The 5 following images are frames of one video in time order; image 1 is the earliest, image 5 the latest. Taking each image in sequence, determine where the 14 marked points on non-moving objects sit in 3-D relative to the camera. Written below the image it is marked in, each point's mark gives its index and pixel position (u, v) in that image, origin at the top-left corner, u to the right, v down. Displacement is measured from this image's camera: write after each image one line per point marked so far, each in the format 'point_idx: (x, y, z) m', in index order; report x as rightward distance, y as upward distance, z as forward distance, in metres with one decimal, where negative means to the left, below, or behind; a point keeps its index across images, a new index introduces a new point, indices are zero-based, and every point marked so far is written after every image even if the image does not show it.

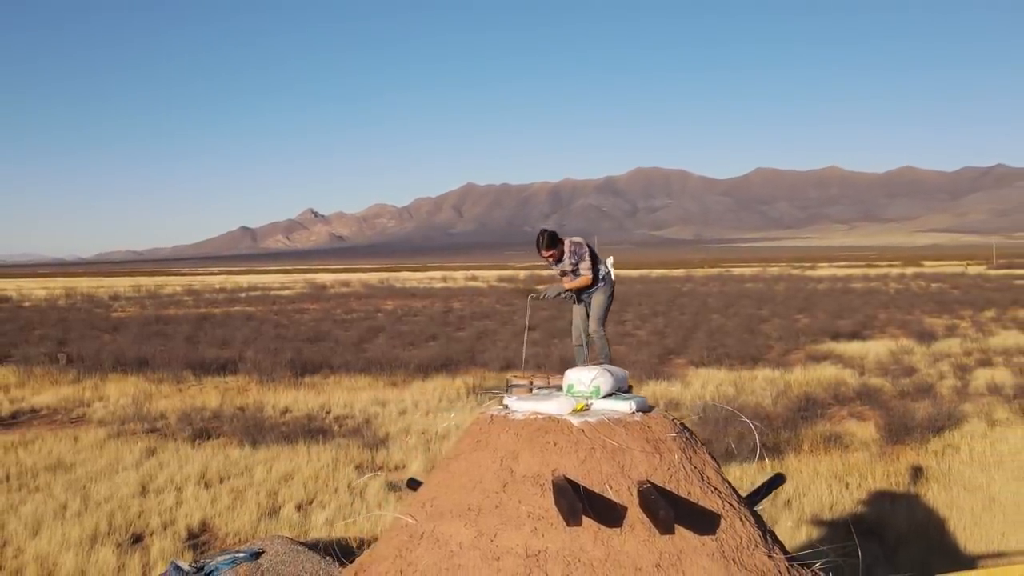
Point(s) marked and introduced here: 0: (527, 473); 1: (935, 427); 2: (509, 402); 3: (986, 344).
0: (+0.1, -1.2, +5.6) m
1: (+6.2, -2.0, +12.2) m
2: (0.0, -0.8, +6.1) m
3: (+11.4, -1.3, +19.3) m
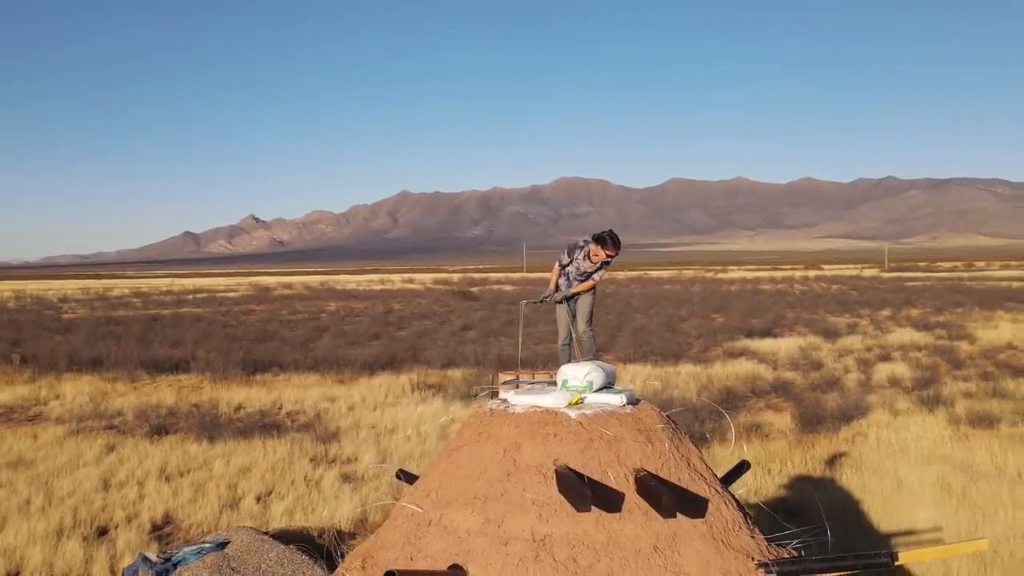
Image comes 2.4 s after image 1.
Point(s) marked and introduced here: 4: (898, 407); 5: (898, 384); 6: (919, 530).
0: (+0.1, -1.3, +6.0) m
1: (+5.3, -2.0, +13.4) m
2: (0.0, -0.8, +6.5) m
3: (+9.5, -1.3, +21.1) m
4: (+6.4, -2.0, +13.8) m
5: (+7.2, -1.8, +15.4) m
6: (+4.6, -2.8, +9.7) m
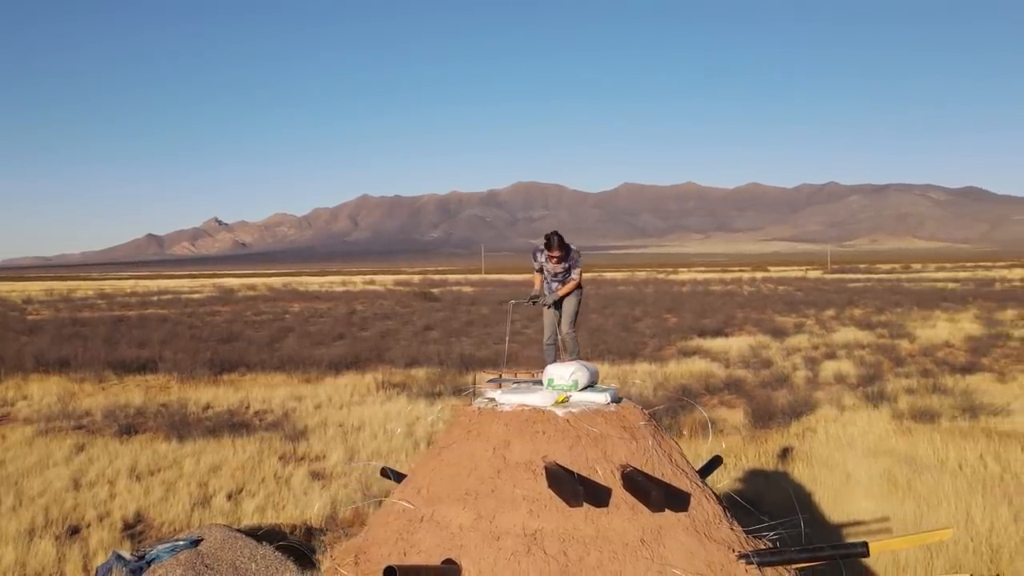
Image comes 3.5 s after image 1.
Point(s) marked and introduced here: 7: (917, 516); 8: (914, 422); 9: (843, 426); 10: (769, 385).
0: (+0.1, -1.3, +6.2) m
1: (+4.7, -2.1, +13.9) m
2: (-0.1, -0.9, +6.7) m
3: (+8.4, -1.3, +22.0) m
4: (+5.7, -2.0, +14.4) m
5: (+6.4, -1.8, +16.1) m
6: (+4.2, -2.8, +10.2) m
7: (+4.7, -2.7, +9.9) m
8: (+6.3, -2.1, +13.1) m
9: (+5.2, -2.2, +13.1) m
10: (+4.8, -1.8, +15.7) m
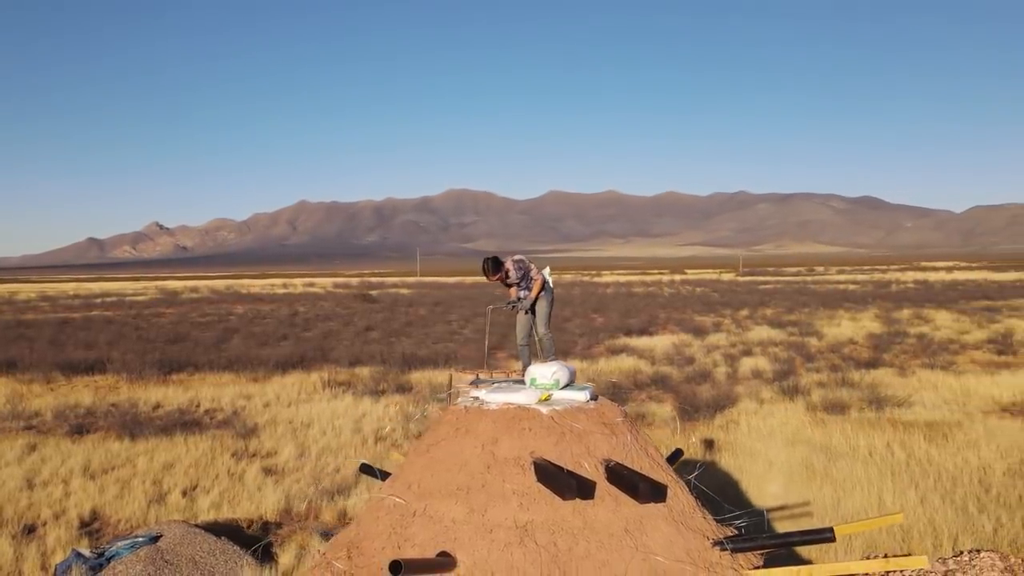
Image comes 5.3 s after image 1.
0: (0.0, -1.3, +6.6) m
1: (+3.6, -2.1, +14.9) m
2: (-0.3, -0.9, +7.1) m
3: (+6.3, -1.4, +23.3) m
4: (+4.6, -2.0, +15.5) m
5: (+5.1, -1.8, +17.2) m
6: (+3.6, -2.8, +11.1) m
7: (+4.1, -2.7, +10.9) m
8: (+5.3, -2.1, +14.3) m
9: (+4.2, -2.2, +14.1) m
10: (+3.5, -1.9, +16.7) m
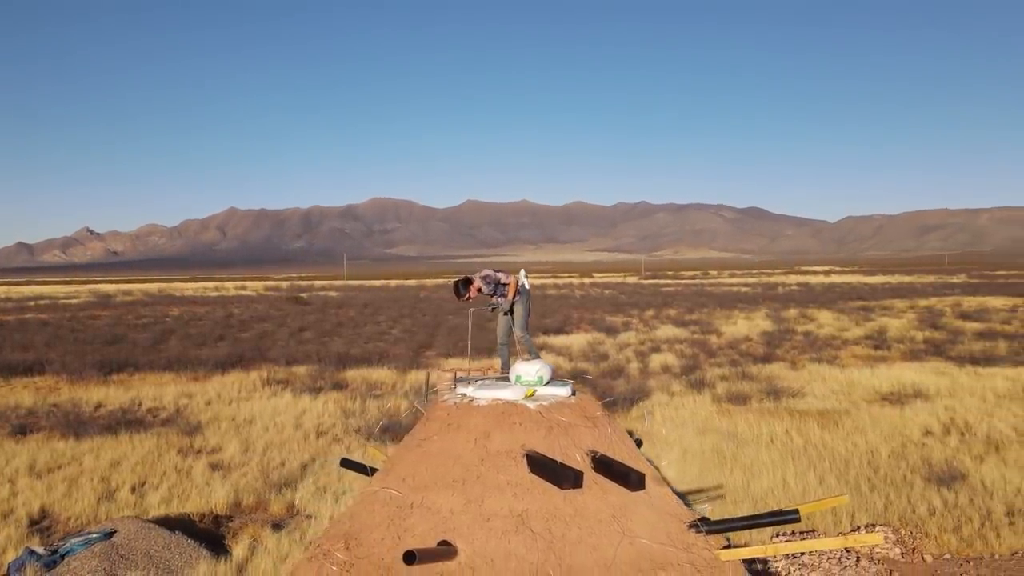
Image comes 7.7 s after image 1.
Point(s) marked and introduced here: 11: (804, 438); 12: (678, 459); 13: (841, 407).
0: (-0.1, -1.4, +7.4) m
1: (+2.3, -2.2, +16.1) m
2: (-0.4, -1.0, +7.8) m
3: (+3.6, -1.4, +24.8) m
4: (+3.1, -2.1, +16.9) m
5: (+3.3, -1.9, +18.6) m
6: (+2.8, -2.9, +12.4) m
7: (+3.4, -2.8, +12.2) m
8: (+4.0, -2.2, +15.8) m
9: (+2.9, -2.2, +15.4) m
10: (+1.9, -1.9, +17.8) m
11: (+4.8, -2.4, +13.7) m
12: (+2.7, -2.7, +13.0) m
13: (+6.1, -2.2, +15.6) m
